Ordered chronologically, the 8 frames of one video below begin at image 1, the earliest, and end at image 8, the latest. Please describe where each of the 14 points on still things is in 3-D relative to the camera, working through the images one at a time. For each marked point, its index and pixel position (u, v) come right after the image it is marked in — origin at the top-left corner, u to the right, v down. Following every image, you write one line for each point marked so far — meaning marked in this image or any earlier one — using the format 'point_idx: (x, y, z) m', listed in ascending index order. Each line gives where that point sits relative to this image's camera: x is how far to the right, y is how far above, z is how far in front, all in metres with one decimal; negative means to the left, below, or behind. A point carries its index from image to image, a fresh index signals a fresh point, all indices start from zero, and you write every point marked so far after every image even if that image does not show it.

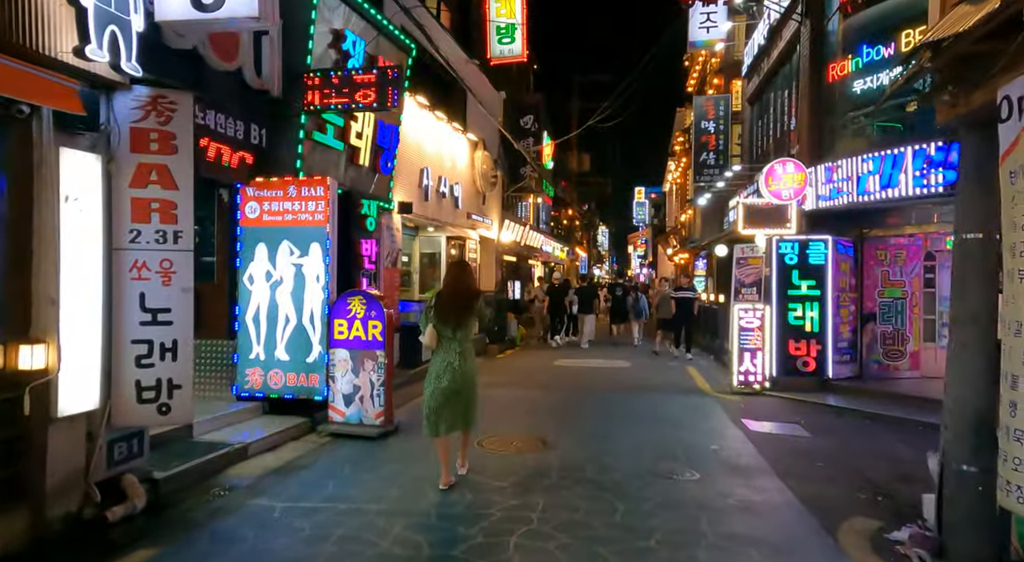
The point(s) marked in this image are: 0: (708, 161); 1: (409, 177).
0: (+5.2, +3.2, +20.5) m
1: (-1.8, +1.9, +14.1) m
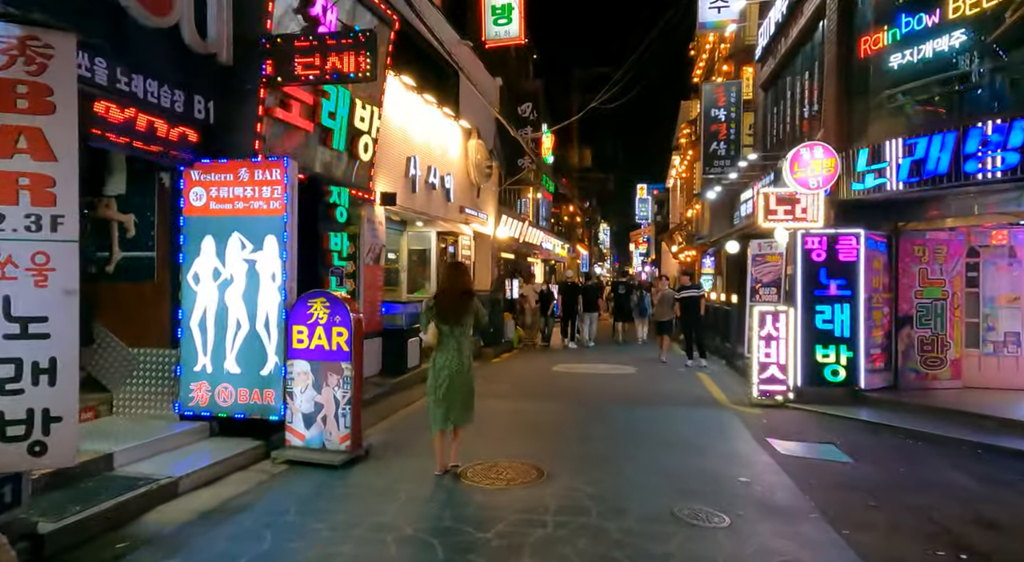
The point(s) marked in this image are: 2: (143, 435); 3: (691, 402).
0: (+5.1, +3.2, +19.2) m
1: (-1.9, +1.9, +12.8) m
2: (-3.2, -1.3, +6.9) m
3: (+2.5, -1.7, +10.8) m
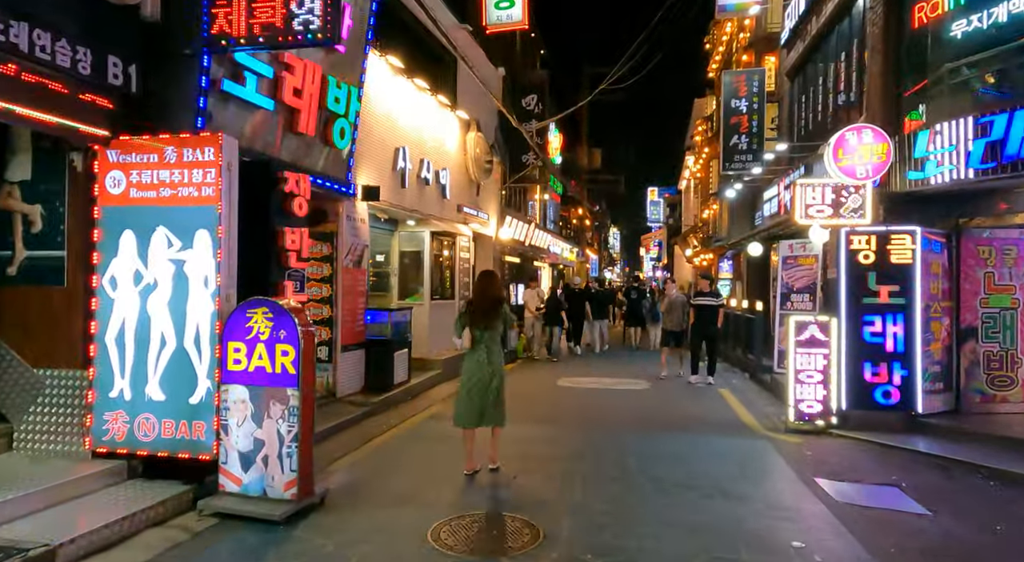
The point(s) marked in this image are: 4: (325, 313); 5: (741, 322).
0: (+5.2, +3.1, +17.8) m
1: (-1.9, +1.8, +11.4) m
2: (-3.3, -1.4, +5.5) m
3: (+2.4, -1.8, +9.4) m
4: (-2.4, -0.4, +10.3) m
5: (+4.9, -0.9, +16.6) m
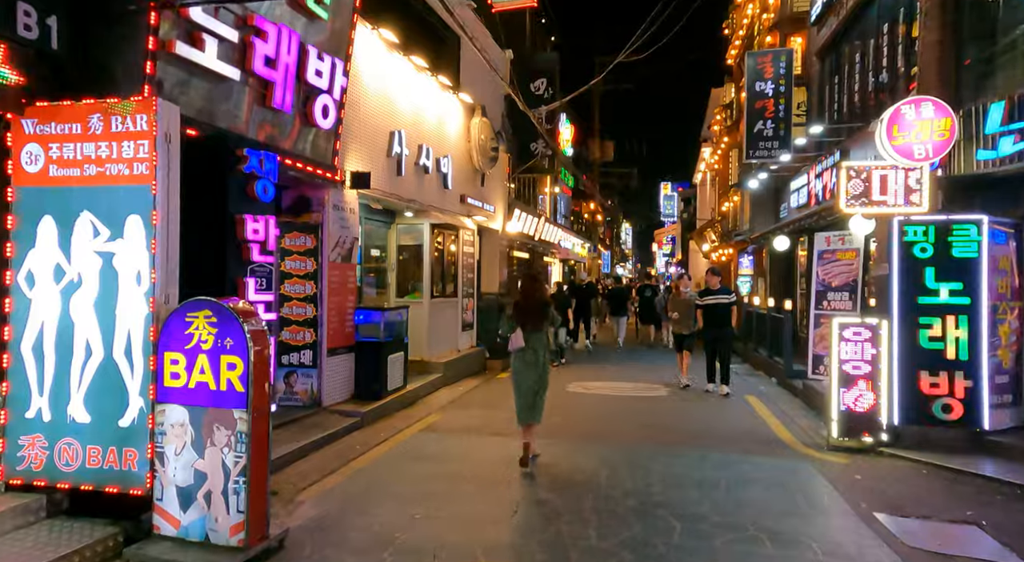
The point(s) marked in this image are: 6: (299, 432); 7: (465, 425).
0: (+5.4, +3.2, +16.6) m
1: (-1.9, +1.9, +10.4) m
2: (-3.3, -1.4, +4.5) m
3: (+2.5, -1.8, +8.2) m
4: (-2.4, -0.4, +9.2) m
5: (+5.0, -0.8, +15.4) m
6: (-2.2, -1.6, +8.1) m
7: (-0.6, -1.7, +9.4) m
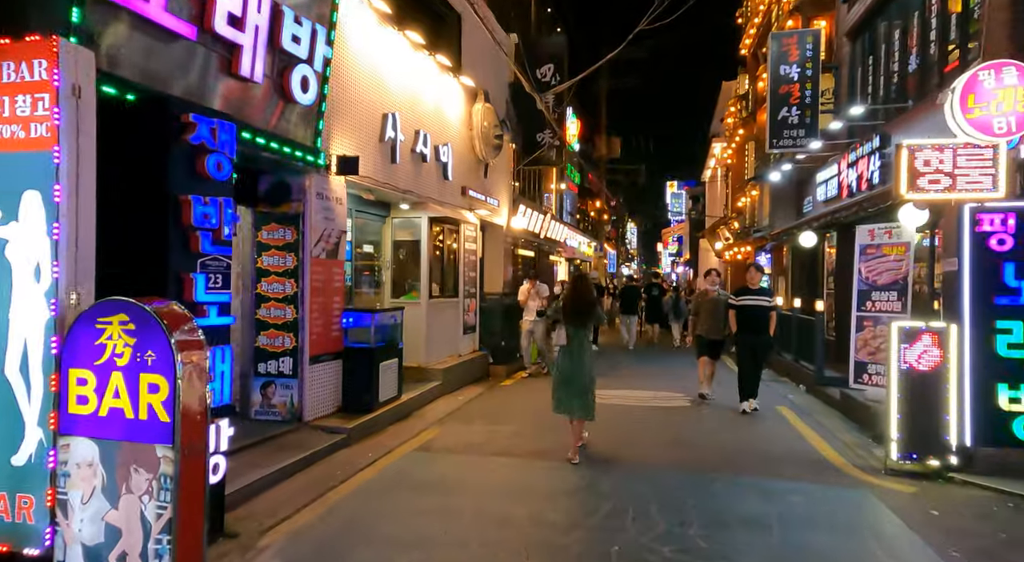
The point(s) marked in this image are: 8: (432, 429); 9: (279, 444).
0: (+5.5, +3.2, +15.5) m
1: (-1.8, +1.9, +9.3) m
2: (-3.3, -1.3, +3.4) m
3: (+2.5, -1.8, +7.1) m
4: (-2.3, -0.4, +8.1) m
5: (+5.1, -0.8, +14.3) m
6: (-2.1, -1.5, +7.0) m
7: (-0.5, -1.7, +8.3) m
8: (-0.9, -1.7, +9.1) m
9: (-2.2, -1.5, +7.4) m
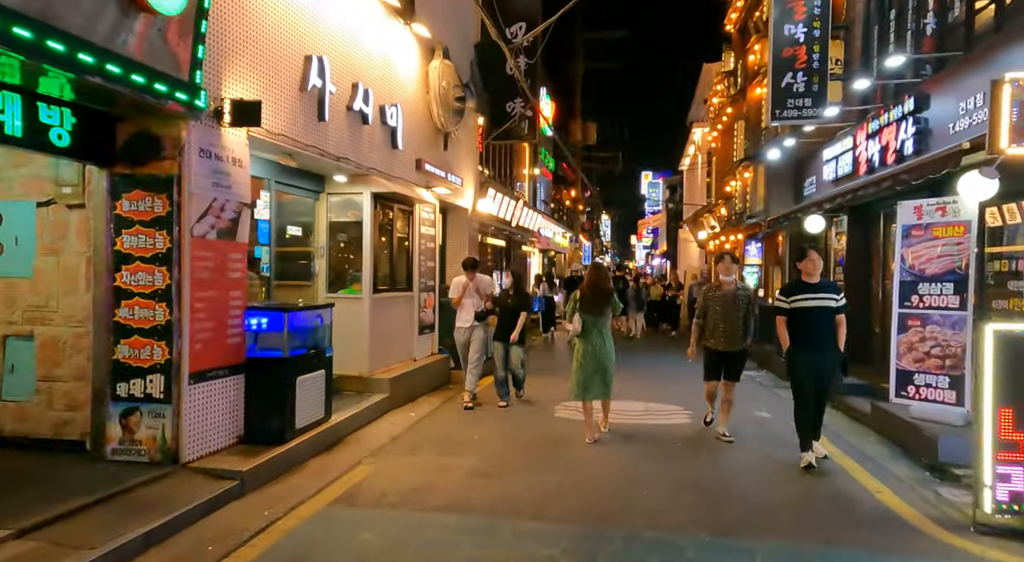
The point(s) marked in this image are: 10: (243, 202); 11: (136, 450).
0: (+4.9, +3.4, +13.5) m
1: (-2.2, +2.0, +7.0) m
2: (-3.5, -1.3, +1.1) m
3: (+2.2, -1.7, +5.1) m
4: (-2.6, -0.3, +5.9) m
5: (+4.6, -0.7, +12.3) m
6: (-2.4, -1.5, +4.8) m
7: (-0.8, -1.6, +6.2) m
8: (-1.3, -1.6, +7.0) m
9: (-2.5, -1.5, +5.2) m
10: (-2.3, +0.7, +6.6) m
11: (-2.8, -1.3, +5.9) m
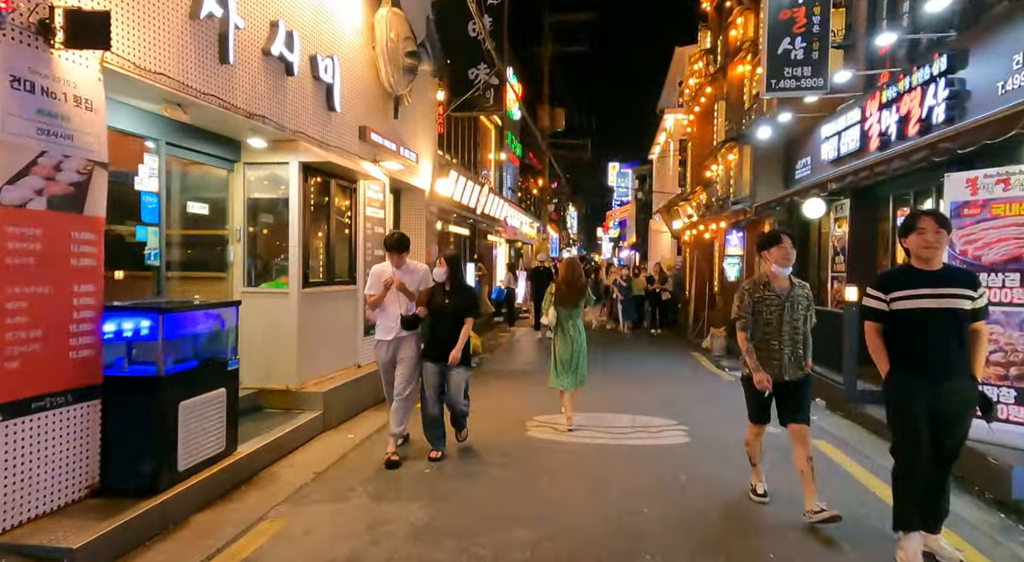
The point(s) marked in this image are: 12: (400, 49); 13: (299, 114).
0: (+4.3, +3.5, +11.8) m
1: (-2.4, +2.0, +5.1) m
2: (-3.5, -1.3, -0.8) m
3: (+2.1, -1.6, +3.4) m
4: (-2.9, -0.2, +4.0) m
5: (+4.1, -0.5, +10.7) m
6: (-2.6, -1.4, +2.9) m
7: (-1.1, -1.6, +4.4) m
8: (-1.6, -1.6, +5.1) m
9: (-2.7, -1.4, +3.3) m
10: (-2.5, +0.7, +4.7) m
11: (-3.1, -1.2, +4.0) m
12: (-1.4, +3.0, +10.2) m
13: (-2.2, +1.7, +7.9) m
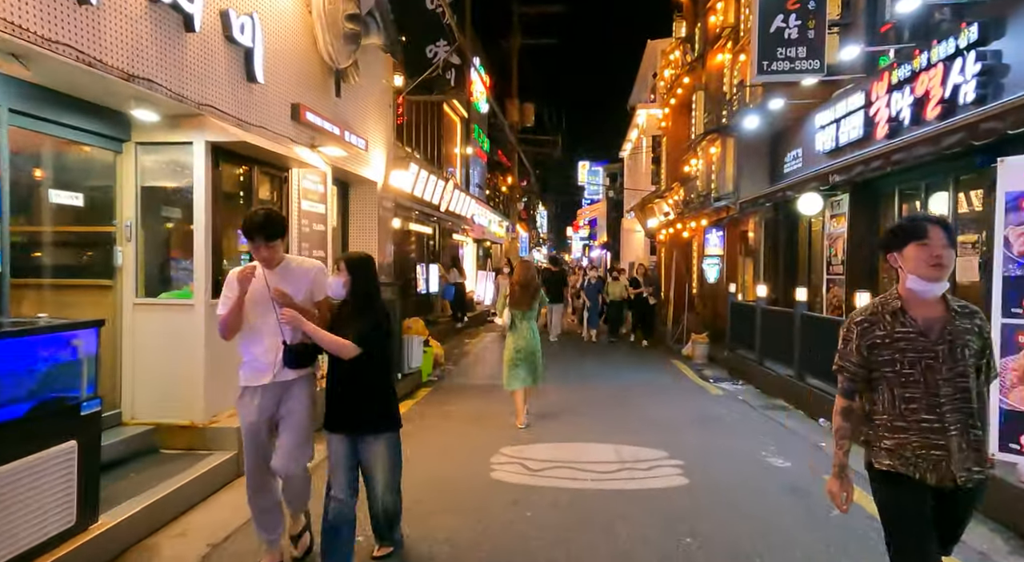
0: (+3.8, +3.4, +10.5) m
1: (-2.7, +2.0, +3.6) m
2: (-3.5, -1.4, -2.4) m
3: (+1.9, -1.7, +2.0) m
4: (-3.1, -0.3, +2.4) m
5: (+3.6, -0.6, +9.4) m
6: (-2.7, -1.5, +1.3) m
7: (-1.3, -1.6, +2.9) m
8: (-1.8, -1.6, +3.6) m
9: (-2.9, -1.5, +1.7) m
10: (-2.8, +0.7, +3.1) m
11: (-3.2, -1.3, +2.4) m
12: (-1.9, +2.9, +8.6) m
13: (-2.5, +1.6, +6.4) m
